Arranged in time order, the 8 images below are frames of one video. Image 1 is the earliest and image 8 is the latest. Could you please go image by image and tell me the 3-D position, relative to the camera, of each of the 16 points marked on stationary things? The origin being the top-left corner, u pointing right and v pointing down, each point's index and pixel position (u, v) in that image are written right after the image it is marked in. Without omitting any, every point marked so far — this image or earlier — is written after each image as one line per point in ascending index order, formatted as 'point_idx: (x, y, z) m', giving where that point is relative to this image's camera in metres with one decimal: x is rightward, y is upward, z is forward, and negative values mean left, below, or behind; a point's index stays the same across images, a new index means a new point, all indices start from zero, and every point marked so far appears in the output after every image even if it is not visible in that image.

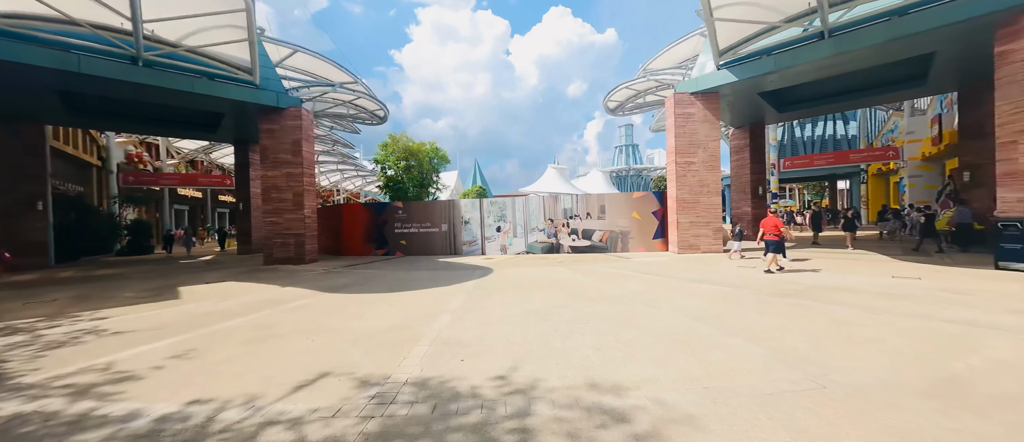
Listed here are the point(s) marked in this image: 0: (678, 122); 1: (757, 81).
0: (+7.0, +4.2, +14.5) m
1: (+9.5, +5.5, +13.2) m
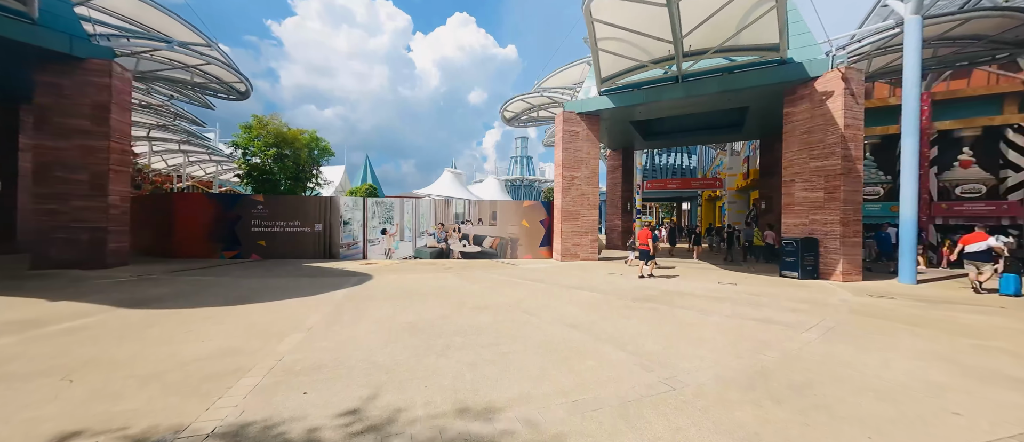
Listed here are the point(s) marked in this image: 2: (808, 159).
0: (+2.4, +3.7, +15.6) m
1: (+5.2, +4.9, +15.1) m
2: (+9.8, +2.0, +11.3) m
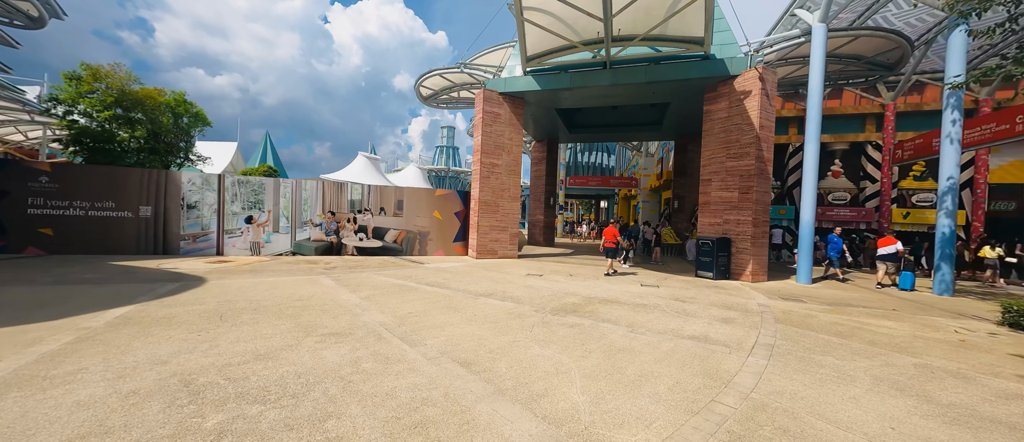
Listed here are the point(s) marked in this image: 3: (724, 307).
0: (-1.1, +4.0, +13.8) m
1: (+1.8, +5.1, +13.9) m
2: (+7.0, +2.1, +11.2) m
3: (+4.4, -1.8, +7.2) m
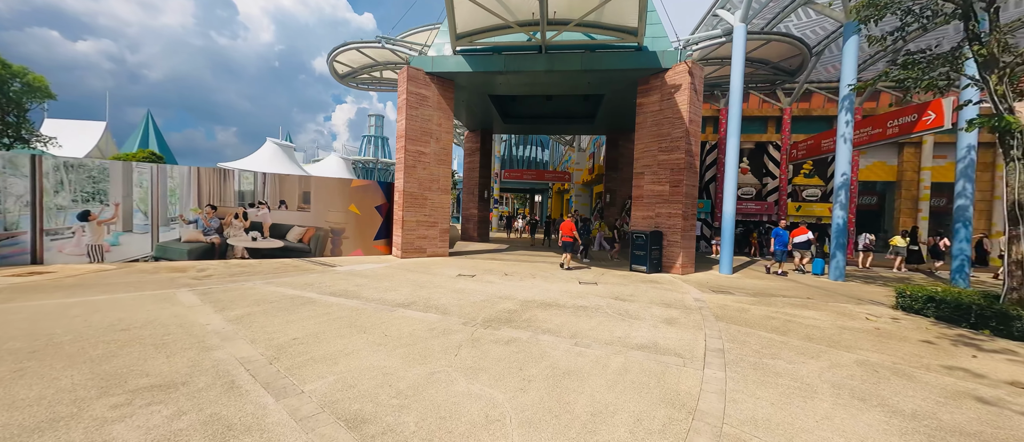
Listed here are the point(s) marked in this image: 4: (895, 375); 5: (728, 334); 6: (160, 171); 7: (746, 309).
0: (-3.6, +4.2, +12.2) m
1: (-0.8, +5.4, +12.9) m
2: (+4.7, +2.3, +11.2) m
3: (+3.0, -1.7, +6.8) m
4: (+4.3, -1.7, +3.9) m
5: (+3.3, -1.7, +5.2) m
6: (-9.7, +1.4, +9.5) m
7: (+4.6, -1.7, +6.7) m
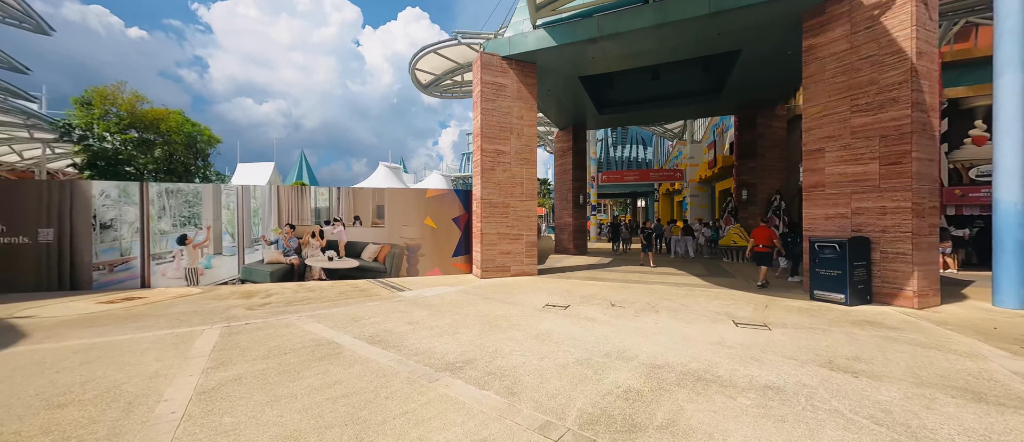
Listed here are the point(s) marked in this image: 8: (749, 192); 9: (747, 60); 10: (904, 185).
0: (-0.8, +3.8, +10.5) m
1: (+2.0, +5.1, +10.4) m
2: (+7.0, +2.3, +7.2) m
3: (+4.3, -1.6, +3.3) m
4: (+4.8, -1.6, +0.1) m
5: (+4.1, -1.6, +1.6) m
6: (-7.3, +0.8, +9.4) m
7: (+5.7, -1.6, +2.7) m
8: (+9.6, +1.2, +13.8) m
9: (+7.2, +4.9, +10.5) m
10: (+7.4, +0.7, +6.5) m
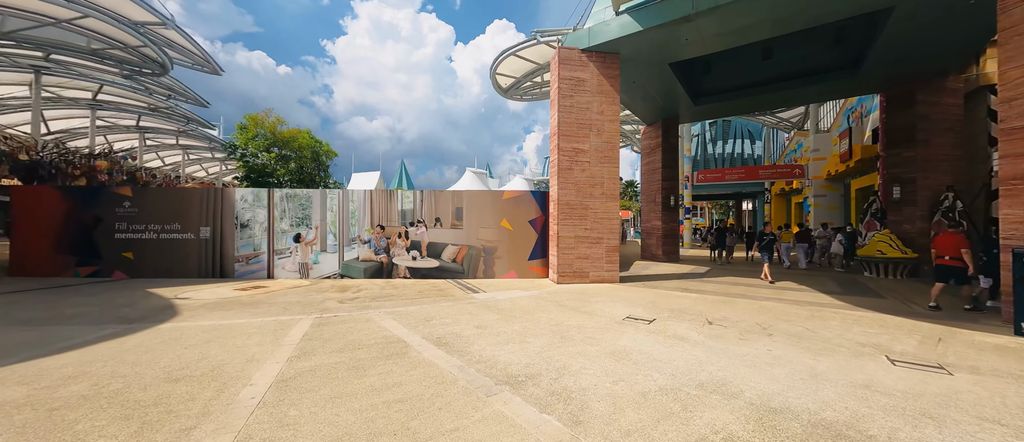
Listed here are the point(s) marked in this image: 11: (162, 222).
0: (+1.5, +3.8, +10.0) m
1: (+4.2, +5.0, +9.2) m
2: (+8.3, +2.2, +4.9) m
3: (+4.7, -1.7, +1.8) m
4: (+4.4, -1.6, -1.5) m
5: (+4.1, -1.6, +0.2) m
6: (-5.1, +0.8, +10.5) m
7: (+6.0, -1.6, +0.9) m
8: (+12.4, +1.0, +10.8) m
9: (+9.3, +4.8, +8.2) m
10: (+8.5, +0.6, +4.2) m
11: (-10.6, 0.0, +10.5) m
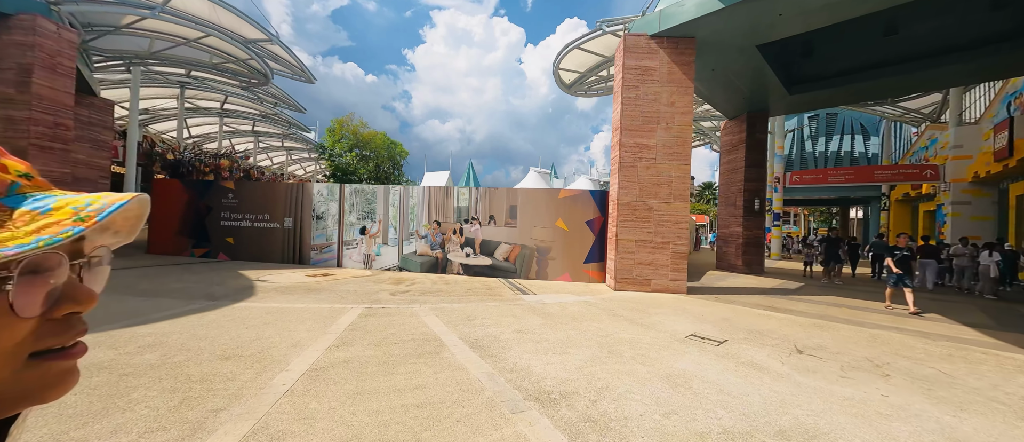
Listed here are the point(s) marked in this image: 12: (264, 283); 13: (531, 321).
0: (+3.1, +3.7, +9.2) m
1: (+5.7, +4.9, +8.0) m
2: (+8.8, +1.9, +3.0) m
3: (+4.6, -1.8, +0.5) m
4: (+3.7, -1.7, -2.6) m
5: (+3.7, -1.7, -0.9) m
6: (-3.4, +0.9, +10.9) m
7: (+5.7, -1.8, -0.6) m
8: (+13.8, +0.6, +8.0) m
9: (+10.5, +4.5, +6.0) m
10: (+8.8, +0.4, +2.2) m
11: (-8.8, +0.3, +11.9) m
12: (-5.6, -1.4, +7.8) m
13: (+0.3, -1.7, +5.9) m
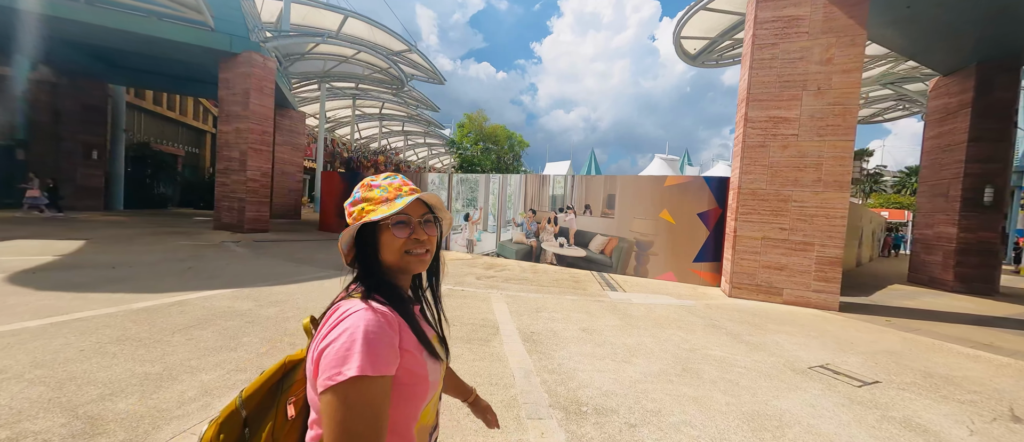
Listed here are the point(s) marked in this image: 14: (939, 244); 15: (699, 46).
0: (+5.3, +3.9, +7.3) m
1: (+7.3, +4.9, +5.3) m
2: (+8.5, +1.8, -0.4) m
3: (+3.6, -1.9, -1.1) m
4: (+1.7, -1.8, -3.7) m
5: (+2.3, -1.8, -2.1) m
6: (-0.3, +1.3, +11.2) m
7: (+4.2, -2.0, -2.5) m
8: (+14.9, +0.4, +2.7) m
9: (+11.1, +4.3, +1.8) m
10: (+8.2, +0.2, -1.1) m
11: (-5.0, +0.9, +14.1) m
12: (-3.5, -1.0, +9.2) m
13: (+1.4, -1.5, +5.3) m
14: (+12.6, -0.7, +10.2) m
15: (+7.9, +7.4, +14.6) m
